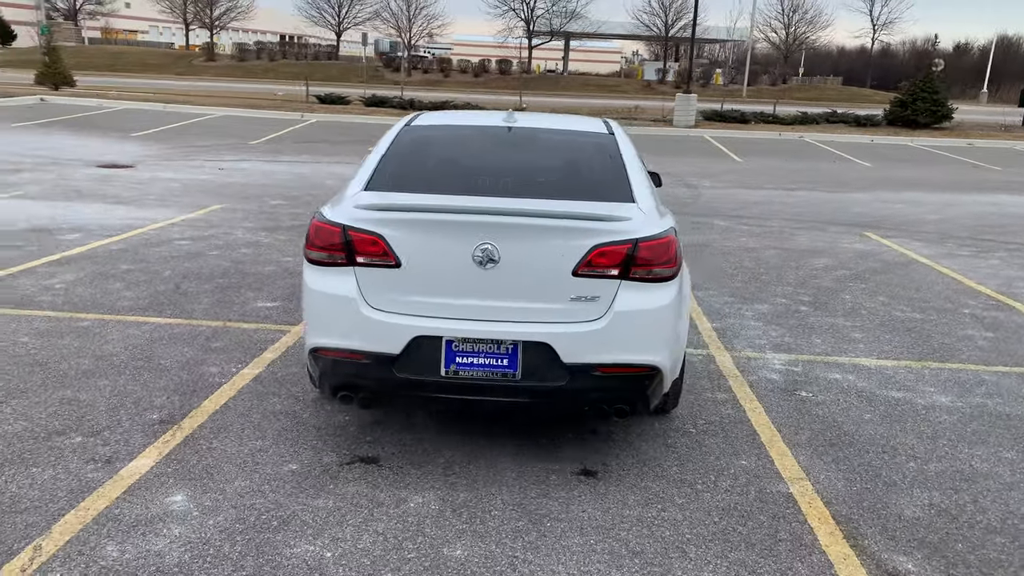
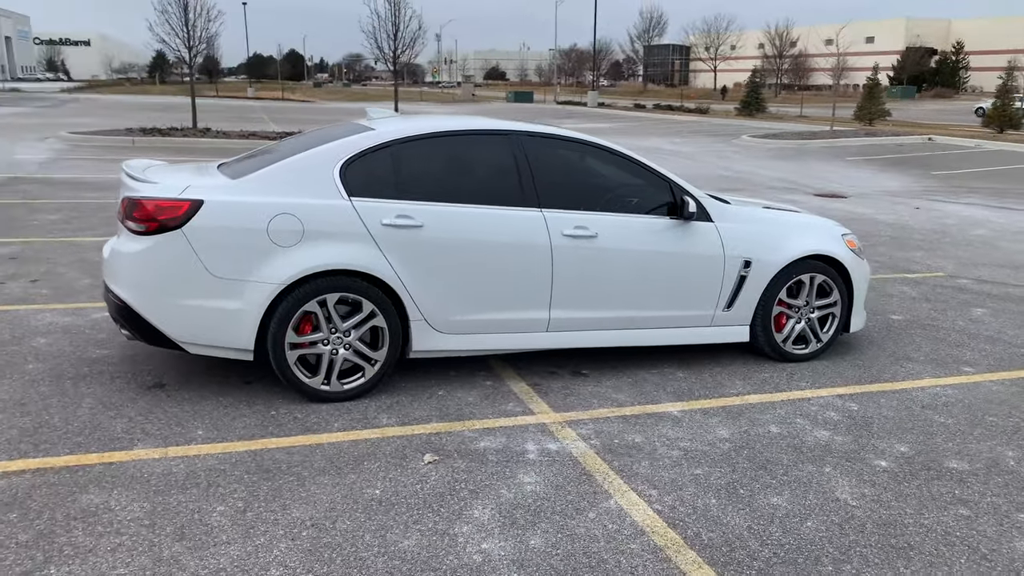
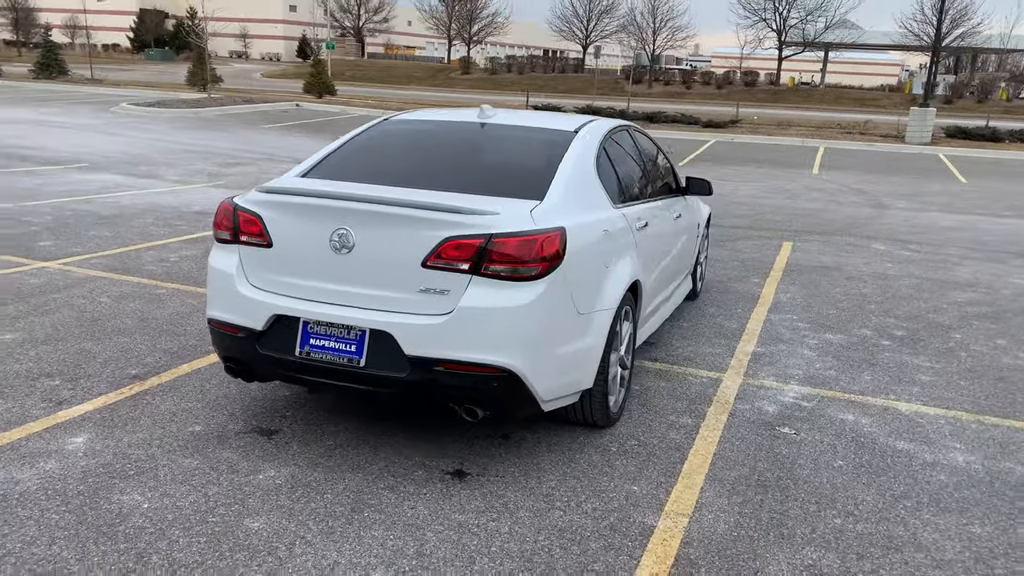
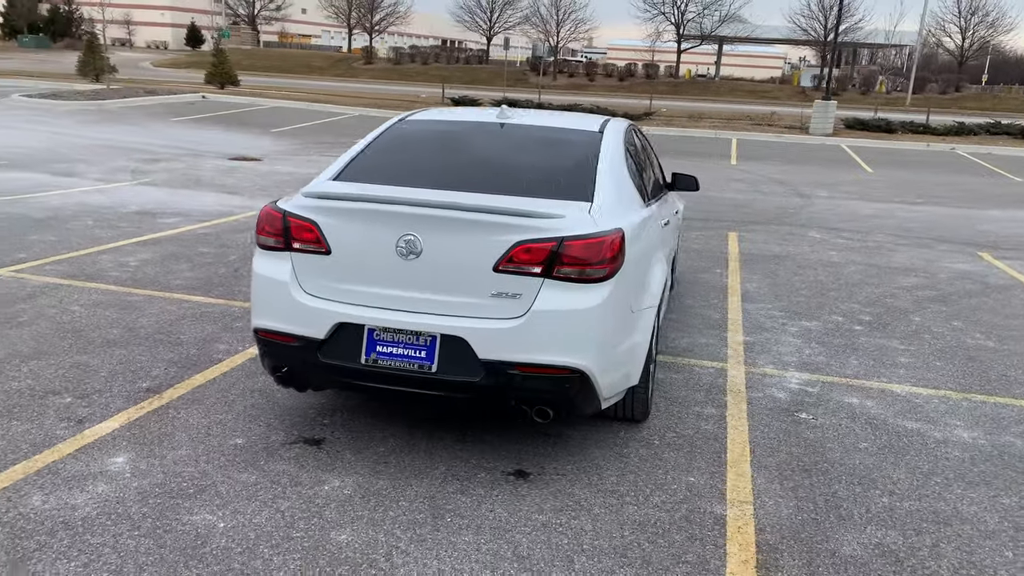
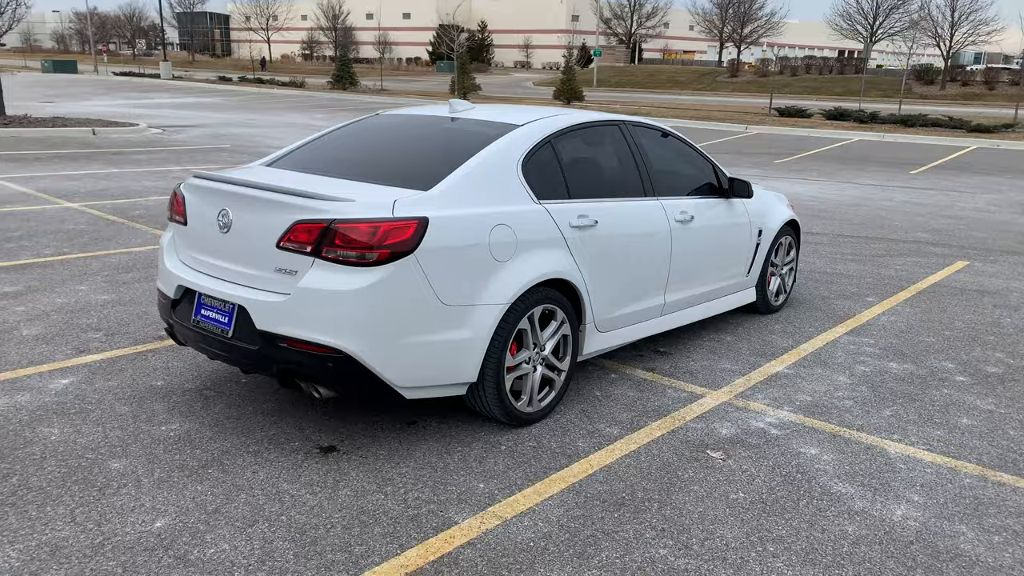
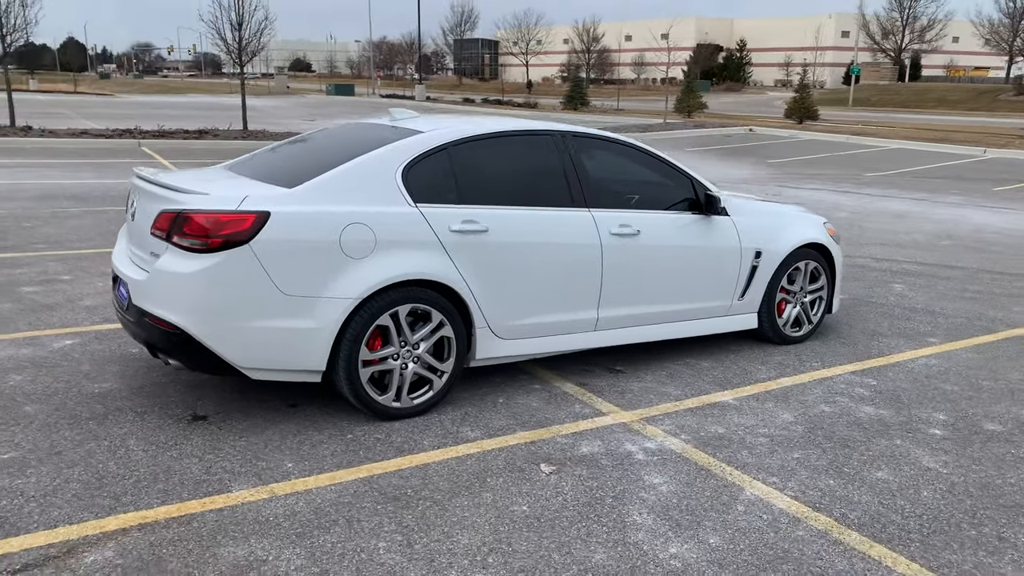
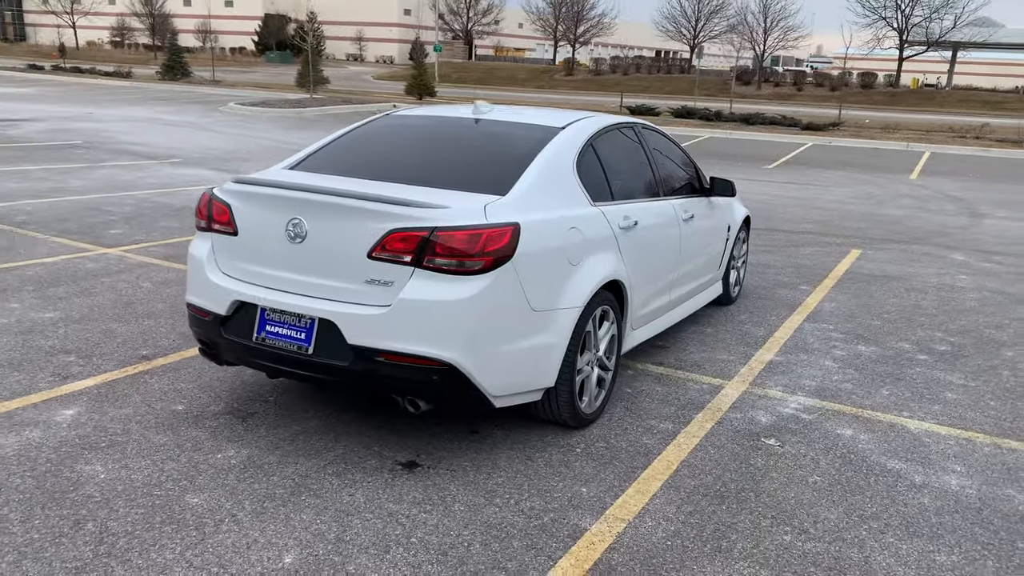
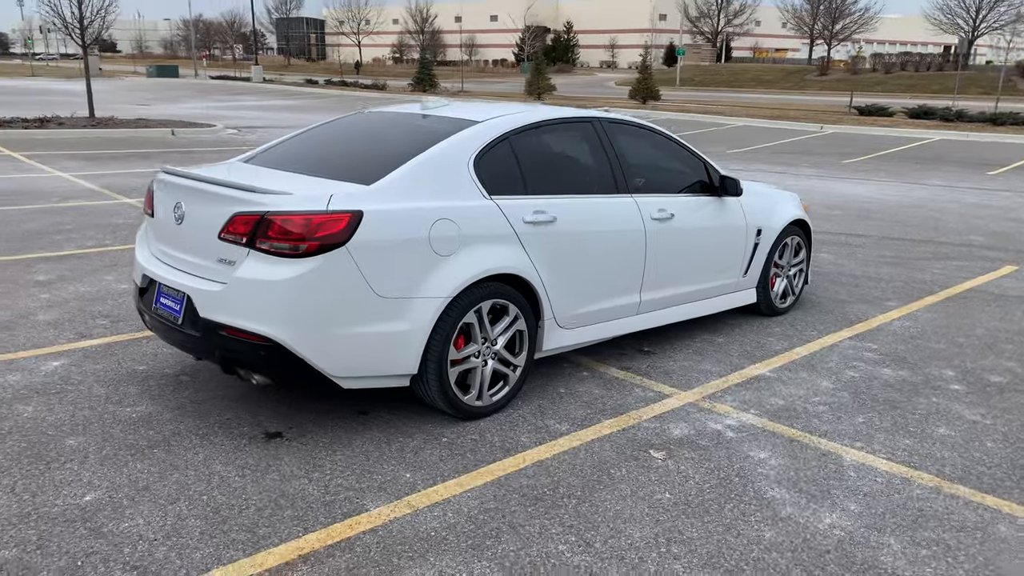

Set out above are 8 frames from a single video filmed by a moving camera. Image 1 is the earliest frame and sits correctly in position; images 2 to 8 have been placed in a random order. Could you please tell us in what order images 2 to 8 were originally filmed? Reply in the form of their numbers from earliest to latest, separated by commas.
4, 3, 7, 5, 8, 6, 2
